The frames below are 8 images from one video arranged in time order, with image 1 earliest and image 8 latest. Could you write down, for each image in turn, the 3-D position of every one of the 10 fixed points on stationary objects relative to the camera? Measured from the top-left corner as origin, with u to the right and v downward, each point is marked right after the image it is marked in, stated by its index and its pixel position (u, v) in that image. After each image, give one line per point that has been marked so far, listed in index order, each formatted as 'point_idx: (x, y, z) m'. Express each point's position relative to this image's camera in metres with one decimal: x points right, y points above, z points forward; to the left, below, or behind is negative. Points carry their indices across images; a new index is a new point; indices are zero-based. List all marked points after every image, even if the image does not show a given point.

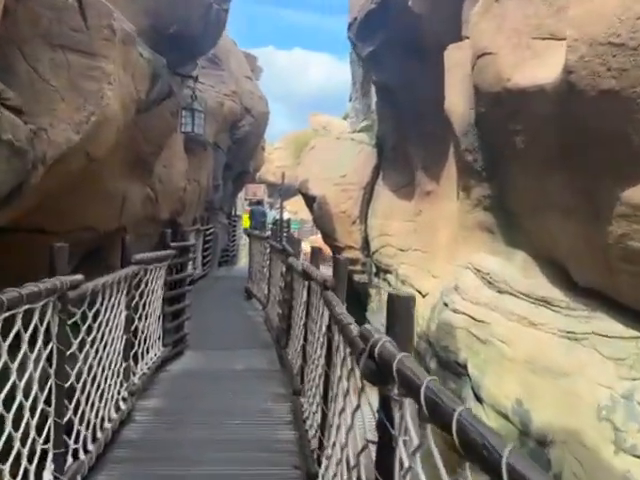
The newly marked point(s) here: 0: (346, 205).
0: (+0.5, +0.7, +10.0) m
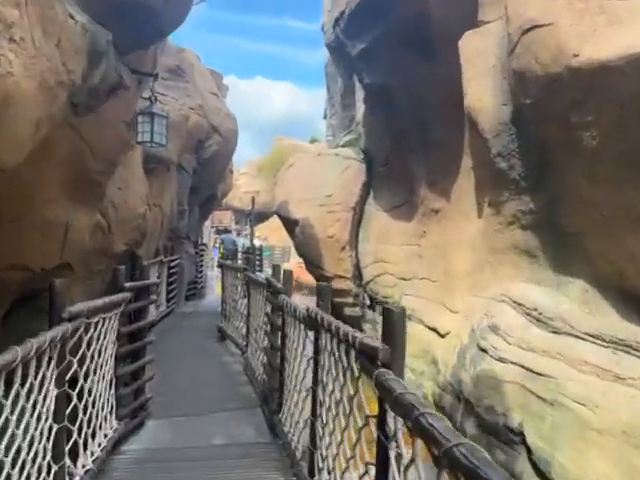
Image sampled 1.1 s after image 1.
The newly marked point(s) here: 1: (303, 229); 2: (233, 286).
0: (+0.2, +0.2, +8.7) m
1: (-0.3, +0.2, +8.9) m
2: (-1.7, -0.9, +9.6) m
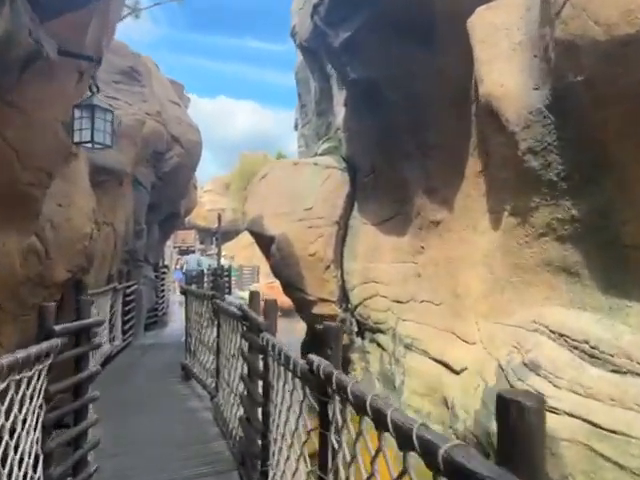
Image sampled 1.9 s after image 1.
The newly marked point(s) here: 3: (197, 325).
0: (-0.1, -0.1, +7.6) m
1: (-0.6, -0.1, +7.8) m
2: (-2.1, -1.2, +8.4) m
3: (-2.1, -1.4, +8.4) m
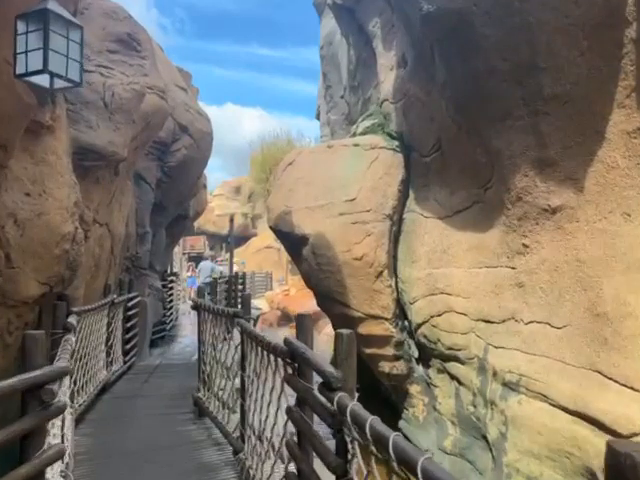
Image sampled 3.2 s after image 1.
0: (+0.5, -0.1, +5.9) m
1: (0.0, -0.1, +6.1) m
2: (-1.4, -1.3, +6.7) m
3: (-1.5, -1.4, +6.7) m
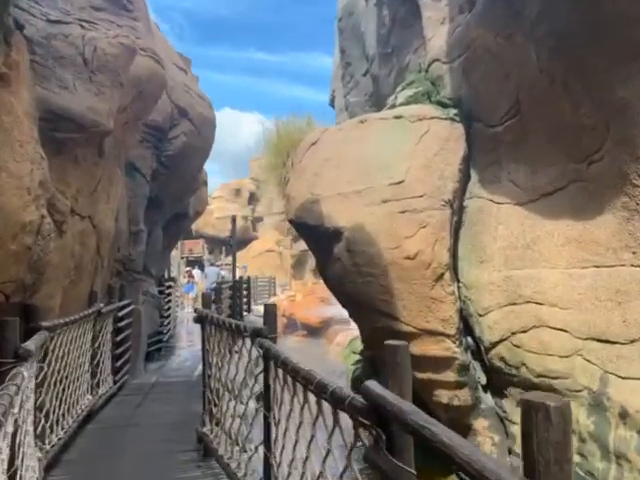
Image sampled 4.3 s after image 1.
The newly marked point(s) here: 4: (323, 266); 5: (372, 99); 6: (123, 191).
0: (+0.9, 0.0, +4.6) m
1: (+0.4, -0.1, +4.8) m
2: (-1.1, -1.2, +5.3) m
3: (-1.1, -1.4, +5.3) m
4: (0.0, -0.3, +5.4) m
5: (+0.8, +2.3, +8.2) m
6: (-3.1, +0.8, +7.9) m
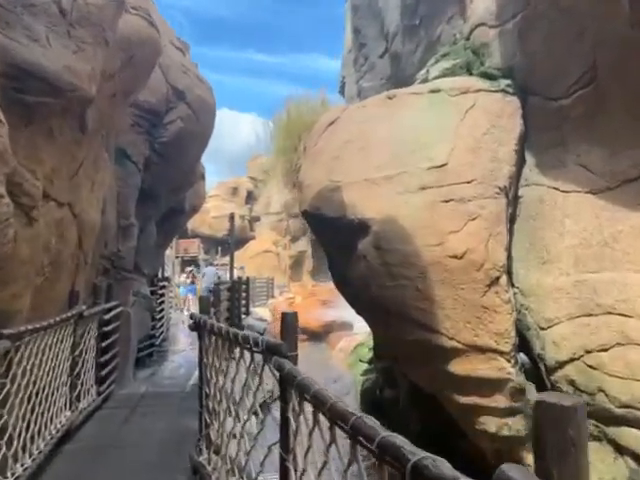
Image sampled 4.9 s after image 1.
0: (+1.1, 0.0, +3.7) m
1: (+0.5, 0.0, +4.0) m
2: (-0.9, -1.1, +4.5) m
3: (-0.9, -1.3, +4.5) m
4: (+0.2, -0.2, +4.5) m
5: (+1.0, +2.3, +7.4) m
6: (-2.9, +0.8, +7.1) m
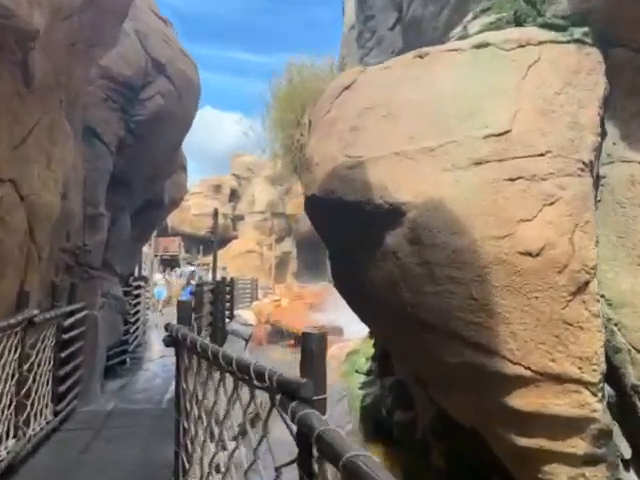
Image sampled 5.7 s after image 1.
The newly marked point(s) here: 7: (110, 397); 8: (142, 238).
0: (+1.2, +0.1, +2.8) m
1: (+0.7, 0.0, +3.0) m
2: (-0.8, -1.1, +3.4) m
3: (-0.8, -1.2, +3.4) m
4: (+0.3, -0.2, +3.5) m
5: (+1.1, +2.3, +6.4) m
6: (-2.9, +1.0, +6.0) m
7: (-3.1, -2.3, +7.6) m
8: (-3.7, +0.1, +10.6) m
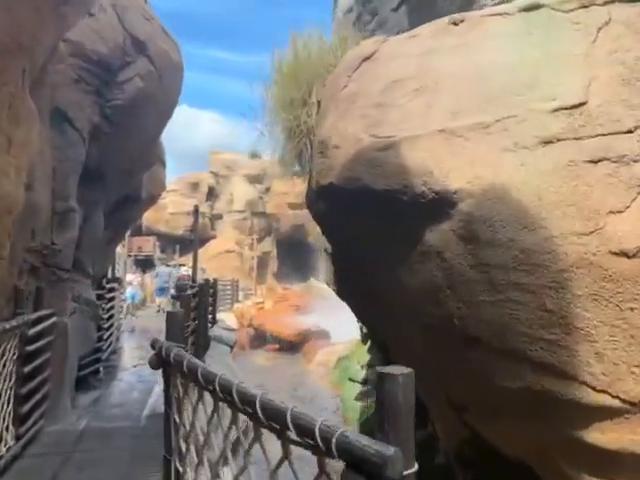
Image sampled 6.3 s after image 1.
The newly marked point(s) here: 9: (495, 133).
0: (+1.4, +0.1, +2.2) m
1: (+0.8, +0.1, +2.4) m
2: (-0.7, -1.0, +2.8) m
3: (-0.7, -1.2, +2.8) m
4: (+0.4, -0.2, +2.9) m
5: (+1.1, +2.4, +5.8) m
6: (-2.8, +1.0, +5.2) m
7: (-3.2, -2.3, +6.8) m
8: (-3.9, +0.1, +9.8) m
9: (+0.9, +0.6, +2.6) m
